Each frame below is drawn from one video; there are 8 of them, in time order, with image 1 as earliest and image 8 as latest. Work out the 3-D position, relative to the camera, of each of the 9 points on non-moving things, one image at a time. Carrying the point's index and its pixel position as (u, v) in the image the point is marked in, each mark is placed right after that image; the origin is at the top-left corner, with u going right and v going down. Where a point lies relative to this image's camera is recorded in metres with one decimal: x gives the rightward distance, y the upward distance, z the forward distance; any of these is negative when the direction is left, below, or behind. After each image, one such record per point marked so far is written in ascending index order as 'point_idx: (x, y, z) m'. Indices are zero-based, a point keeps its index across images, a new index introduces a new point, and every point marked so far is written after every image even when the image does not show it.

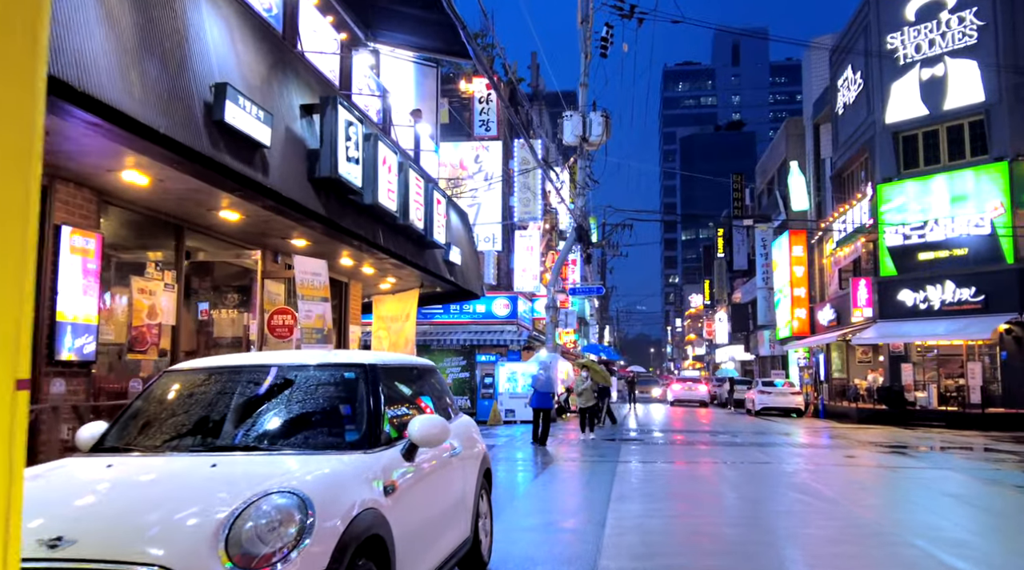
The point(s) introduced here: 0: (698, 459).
0: (+2.8, -2.7, +13.9) m
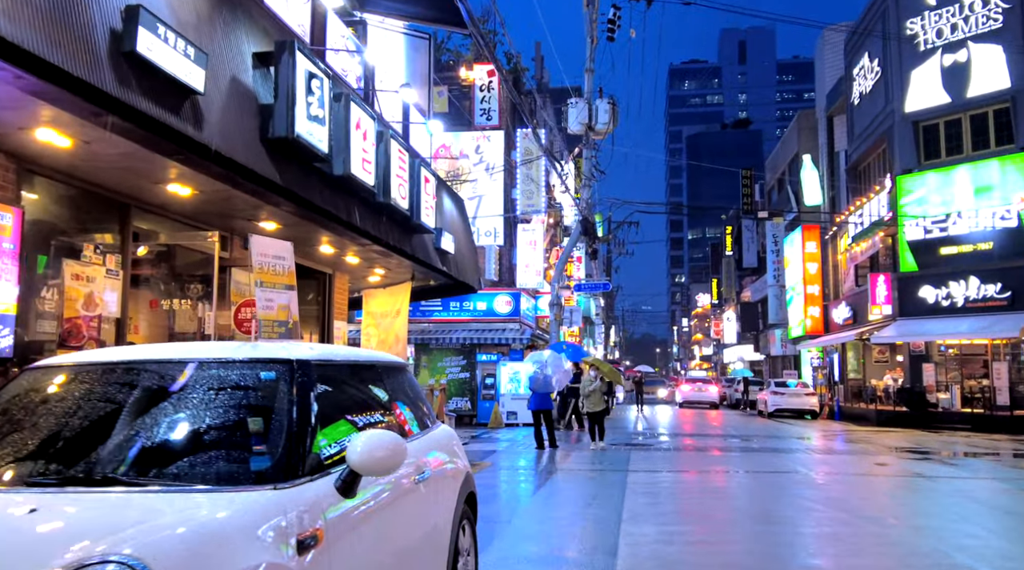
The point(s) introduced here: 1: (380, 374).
0: (+2.8, -2.6, +12.7) m
1: (-0.7, -0.5, +4.9) m
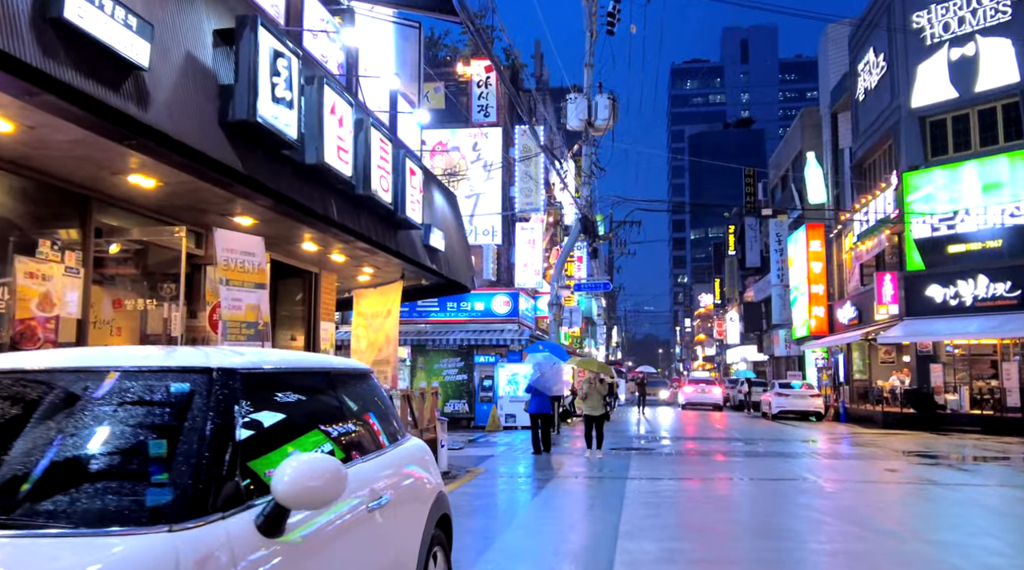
0: (+2.7, -2.6, +12.2) m
1: (-0.8, -0.5, +4.4) m
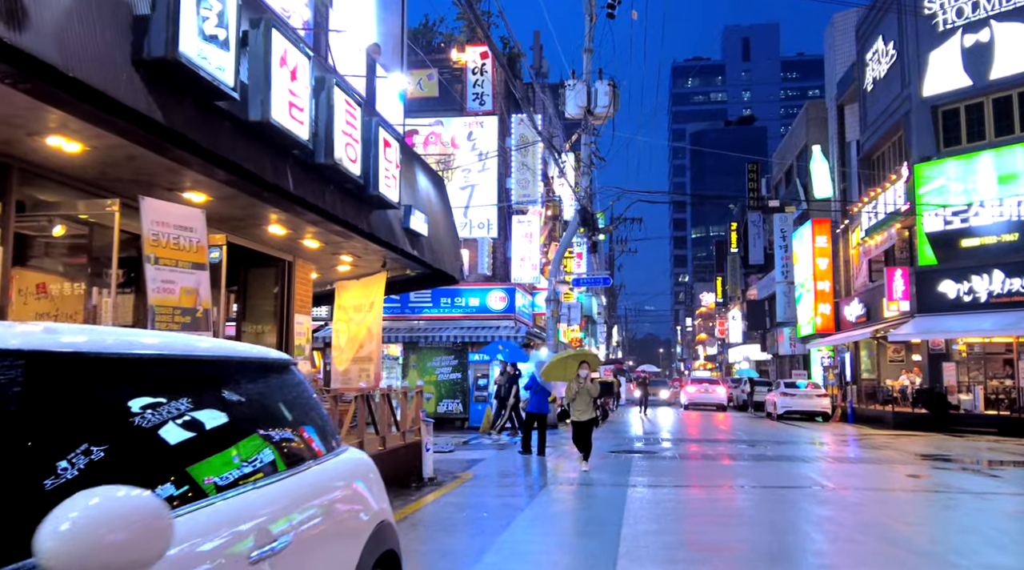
0: (+2.6, -2.4, +11.2) m
1: (-0.9, -0.4, +3.4) m
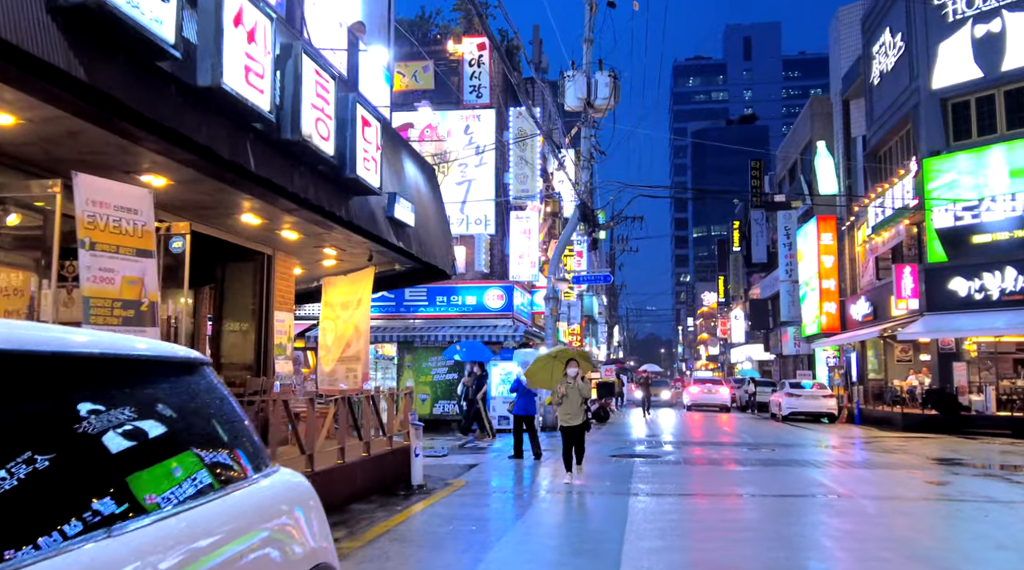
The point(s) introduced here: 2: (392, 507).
0: (+2.5, -2.4, +10.5) m
1: (-1.0, -0.3, +2.8) m
2: (-1.2, -2.2, +9.0) m
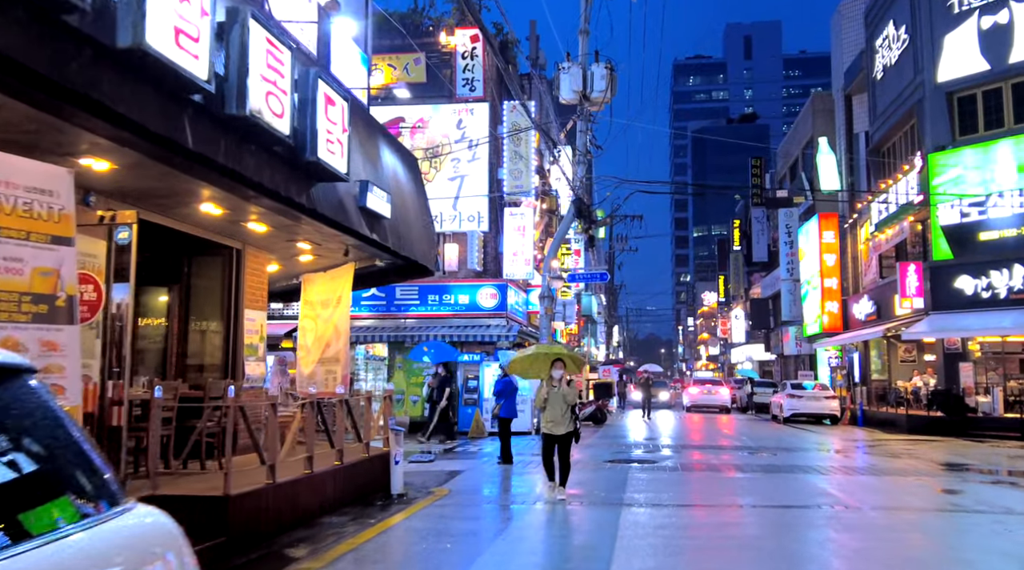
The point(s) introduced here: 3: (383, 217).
0: (+2.3, -2.3, +9.9) m
1: (-1.2, -0.2, +2.1) m
2: (-1.4, -2.2, +8.4) m
3: (-1.2, +0.6, +8.4) m
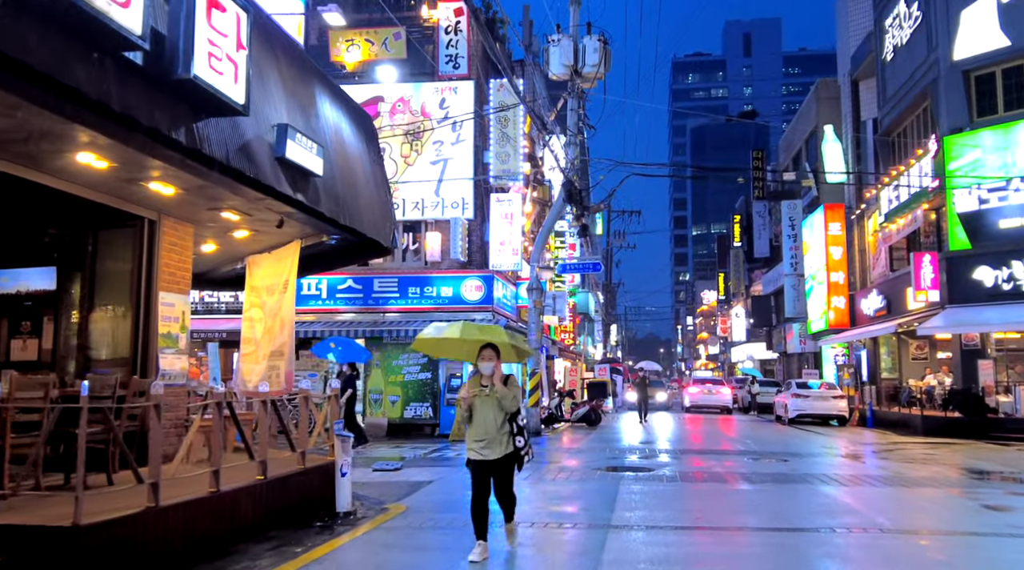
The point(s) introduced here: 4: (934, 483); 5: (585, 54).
0: (+2.0, -2.1, +8.3) m
1: (-1.5, 0.0, +0.5) m
2: (-1.7, -2.0, +6.8) m
3: (-1.5, +0.9, +6.8) m
4: (+5.8, -2.7, +12.2) m
5: (+1.6, +5.0, +19.3) m
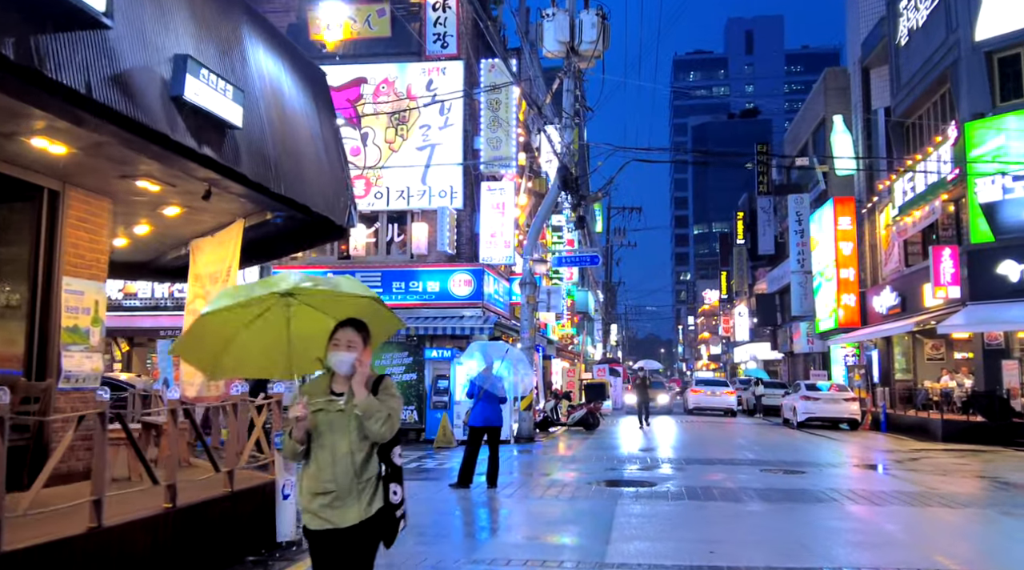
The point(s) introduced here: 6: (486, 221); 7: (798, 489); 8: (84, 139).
0: (+1.8, -2.0, +6.9) m
1: (-1.7, +0.1, -0.8) m
2: (-1.9, -1.9, +5.4) m
3: (-1.7, +1.0, +5.4) m
4: (+5.6, -2.6, +10.8) m
5: (+1.4, +5.1, +17.9) m
6: (-0.5, +1.5, +20.3) m
7: (+3.4, -2.4, +10.8) m
8: (-2.7, +0.9, +5.7) m
